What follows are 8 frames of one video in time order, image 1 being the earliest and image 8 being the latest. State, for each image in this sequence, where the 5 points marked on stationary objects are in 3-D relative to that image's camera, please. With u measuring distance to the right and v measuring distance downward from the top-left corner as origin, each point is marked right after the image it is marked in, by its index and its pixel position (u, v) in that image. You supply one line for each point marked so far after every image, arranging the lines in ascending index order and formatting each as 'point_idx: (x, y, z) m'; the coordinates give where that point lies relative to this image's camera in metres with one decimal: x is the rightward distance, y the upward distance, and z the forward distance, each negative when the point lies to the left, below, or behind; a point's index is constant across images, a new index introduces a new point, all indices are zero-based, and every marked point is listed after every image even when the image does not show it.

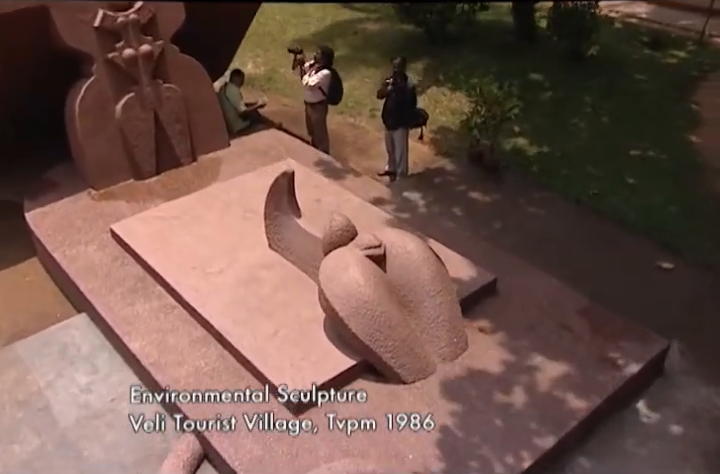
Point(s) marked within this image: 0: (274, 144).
0: (-0.8, +0.9, +5.6) m
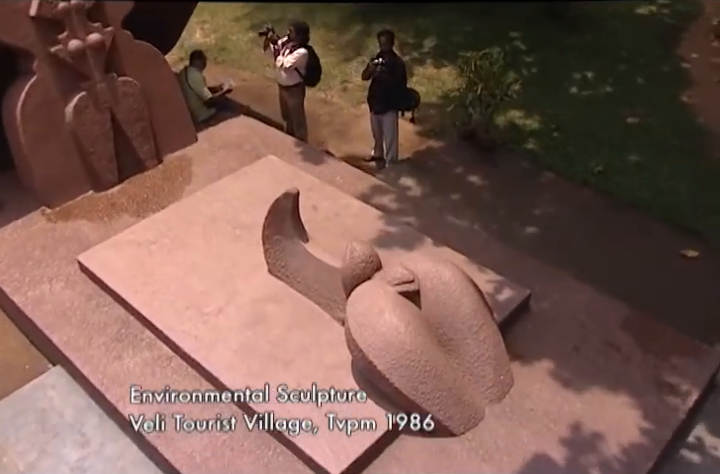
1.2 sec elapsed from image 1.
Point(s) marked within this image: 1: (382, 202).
0: (-0.9, +0.8, +5.0) m
1: (+0.2, +0.3, +4.4) m
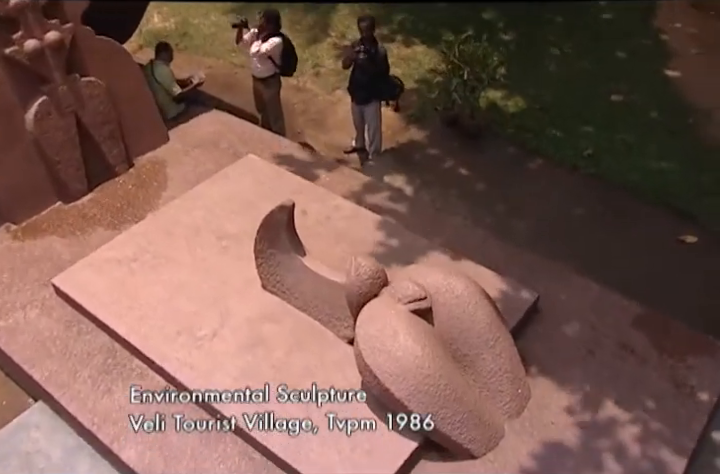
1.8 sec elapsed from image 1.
0: (-1.0, +0.8, +4.7) m
1: (+0.1, +0.3, +4.2) m
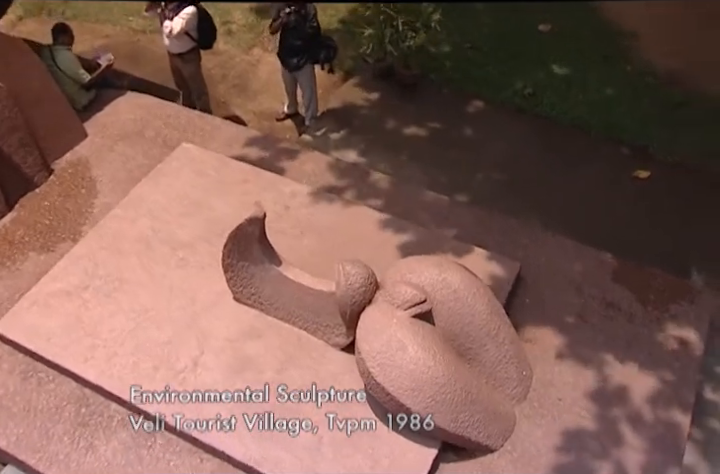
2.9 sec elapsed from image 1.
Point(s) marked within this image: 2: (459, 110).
0: (-1.5, +0.8, +4.2) m
1: (-0.2, +0.4, +4.0) m
2: (+0.8, +1.0, +5.0) m
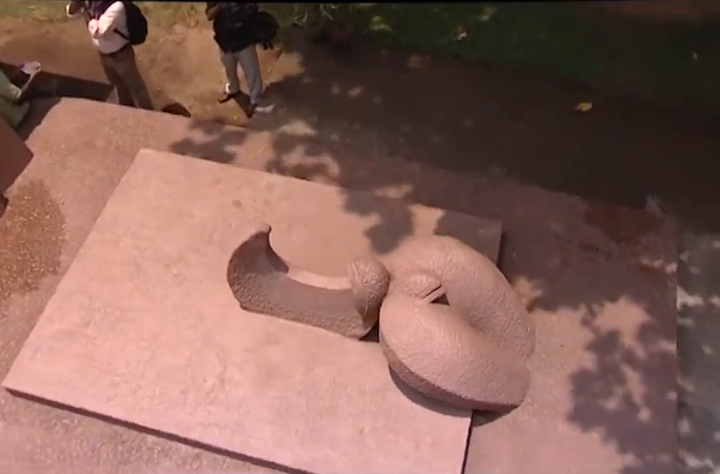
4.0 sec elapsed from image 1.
0: (-1.7, +0.7, +4.0) m
1: (-0.4, +0.5, +3.9) m
2: (+0.3, +1.4, +5.0) m
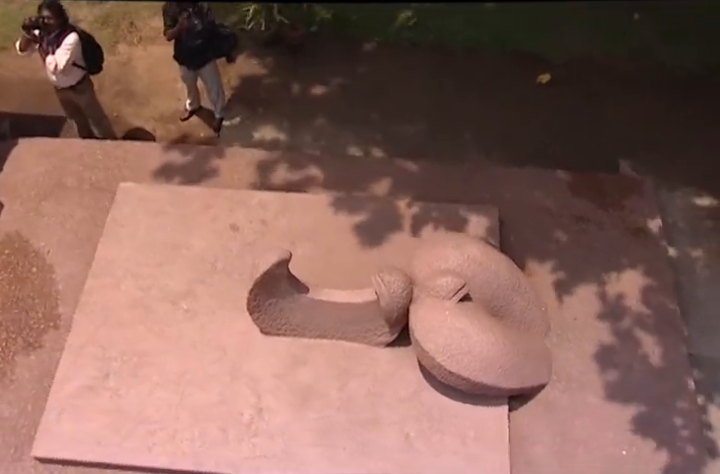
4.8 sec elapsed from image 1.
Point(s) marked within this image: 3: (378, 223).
0: (-1.9, +0.4, +3.8) m
1: (-0.5, +0.4, +3.9) m
2: (0.0, +1.4, +5.0) m
3: (+0.1, +0.1, +3.5) m
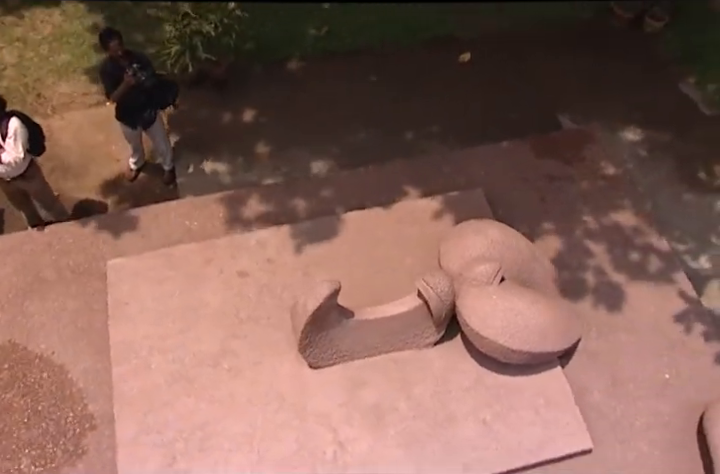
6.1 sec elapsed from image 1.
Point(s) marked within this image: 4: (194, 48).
0: (-1.9, -0.1, +3.6) m
1: (-0.6, +0.2, +3.8) m
2: (-0.6, +1.3, +5.0) m
3: (+0.1, 0.0, +3.5) m
4: (-1.2, +1.4, +4.5) m
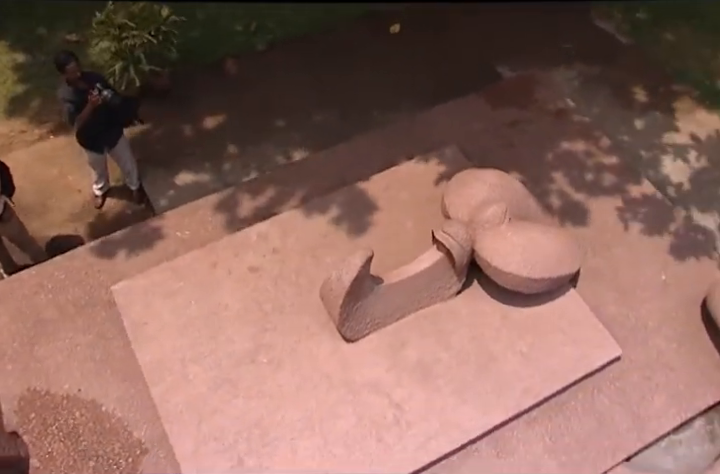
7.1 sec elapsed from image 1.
0: (-1.9, -0.4, +3.4) m
1: (-0.7, +0.2, +3.8) m
2: (-1.0, +1.3, +4.9) m
3: (+0.1, +0.2, +3.6) m
4: (-1.6, +1.2, +4.4) m
